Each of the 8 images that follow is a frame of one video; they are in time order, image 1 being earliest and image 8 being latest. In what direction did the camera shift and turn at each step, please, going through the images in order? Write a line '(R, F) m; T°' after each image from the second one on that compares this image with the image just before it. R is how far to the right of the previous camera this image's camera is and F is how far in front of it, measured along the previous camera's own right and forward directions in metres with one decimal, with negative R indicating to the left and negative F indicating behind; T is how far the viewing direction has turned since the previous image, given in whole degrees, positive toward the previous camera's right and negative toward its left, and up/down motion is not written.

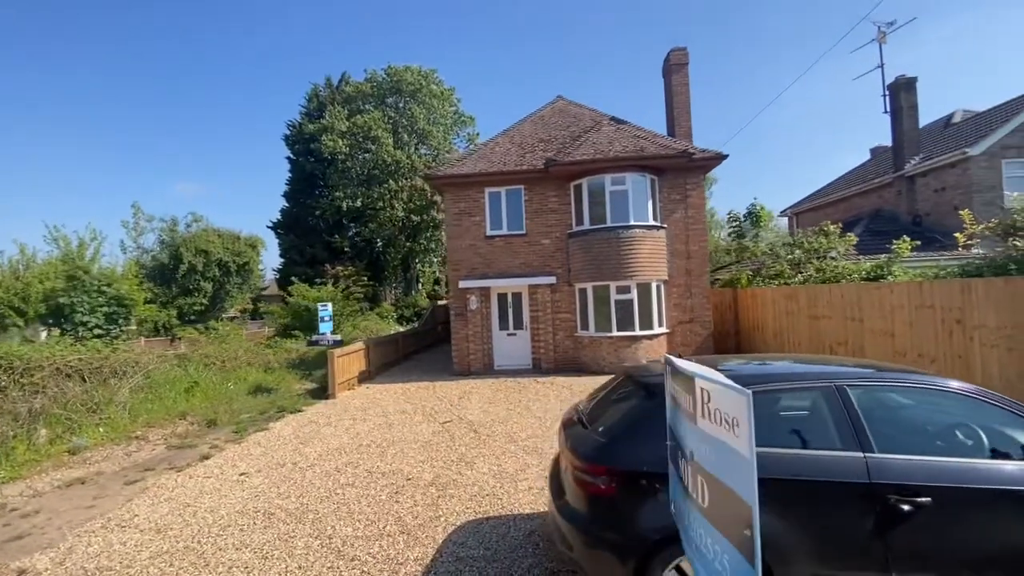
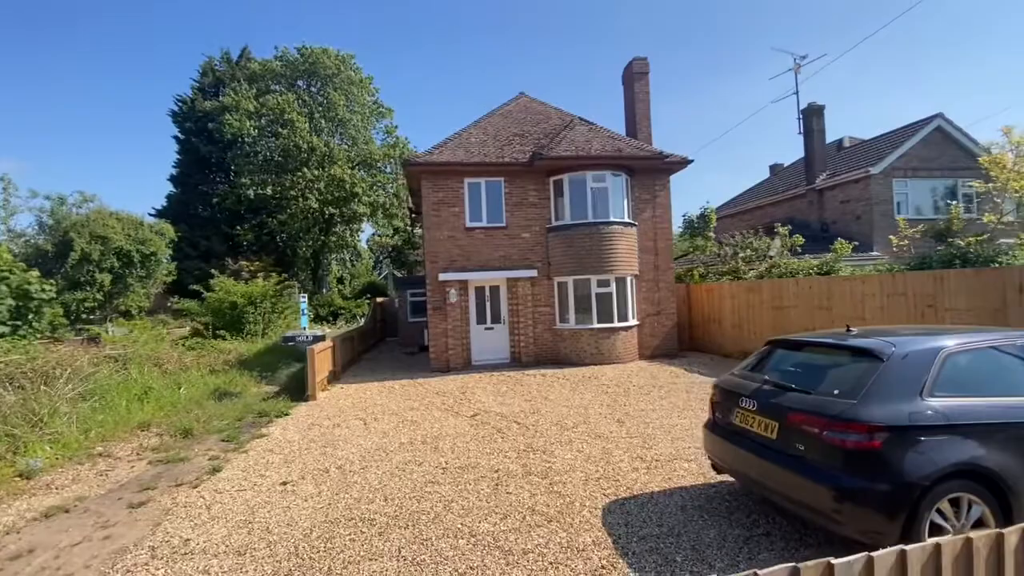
(-2.5, +0.4) m; +13°
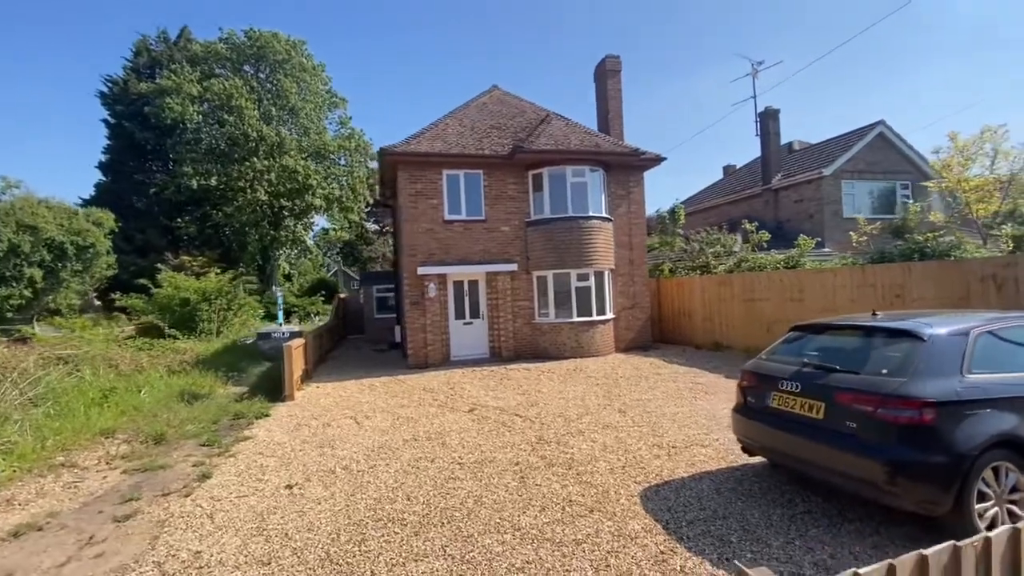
(-0.9, +0.2) m; +6°
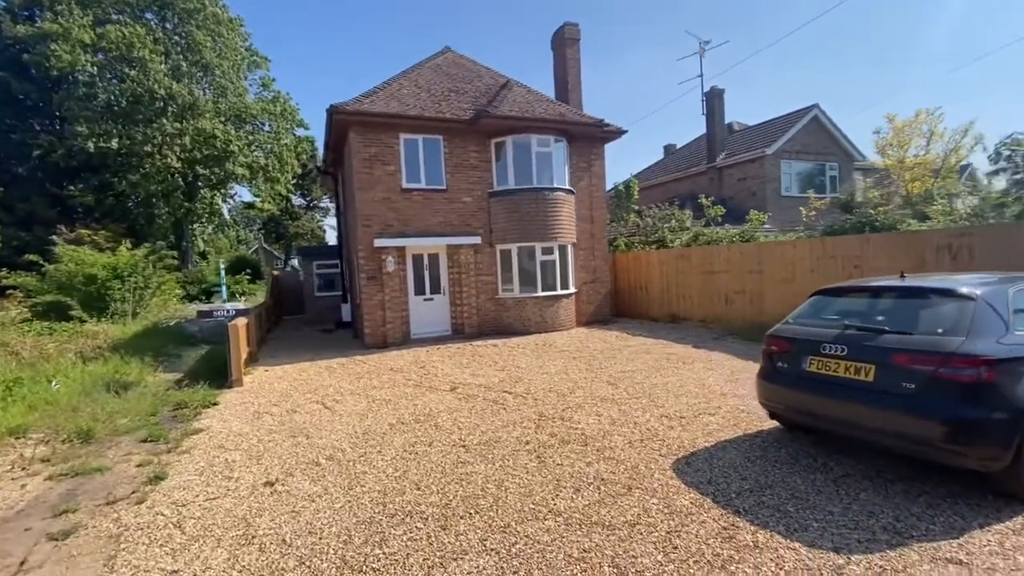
(-0.9, +0.6) m; +8°
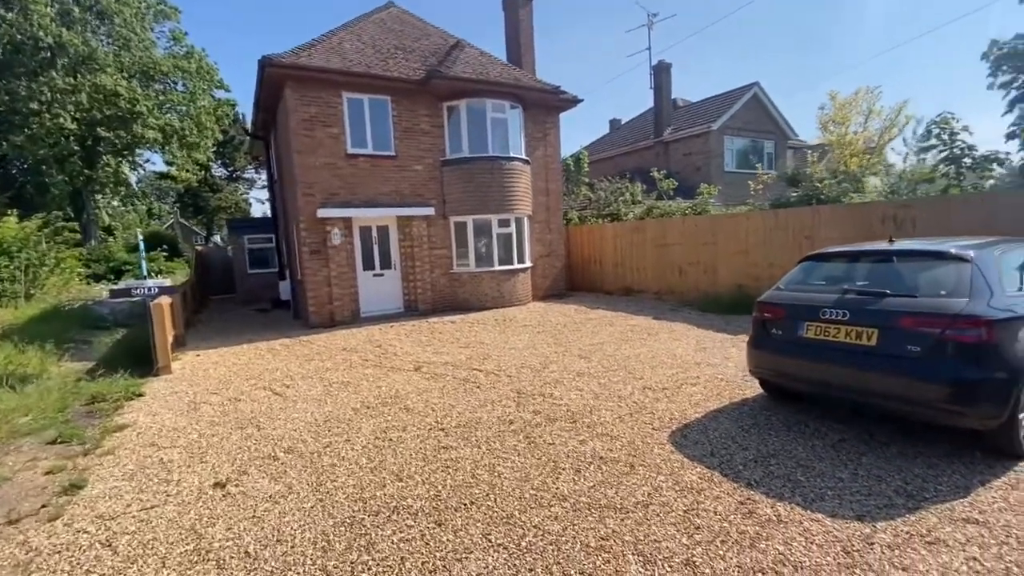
(-0.4, +0.5) m; +7°
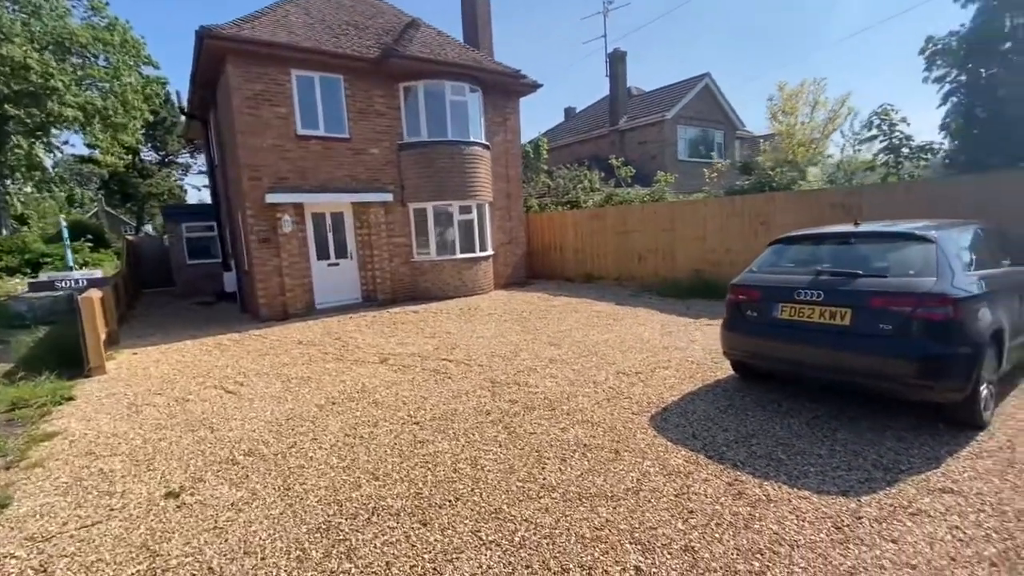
(-0.2, +0.2) m; +5°
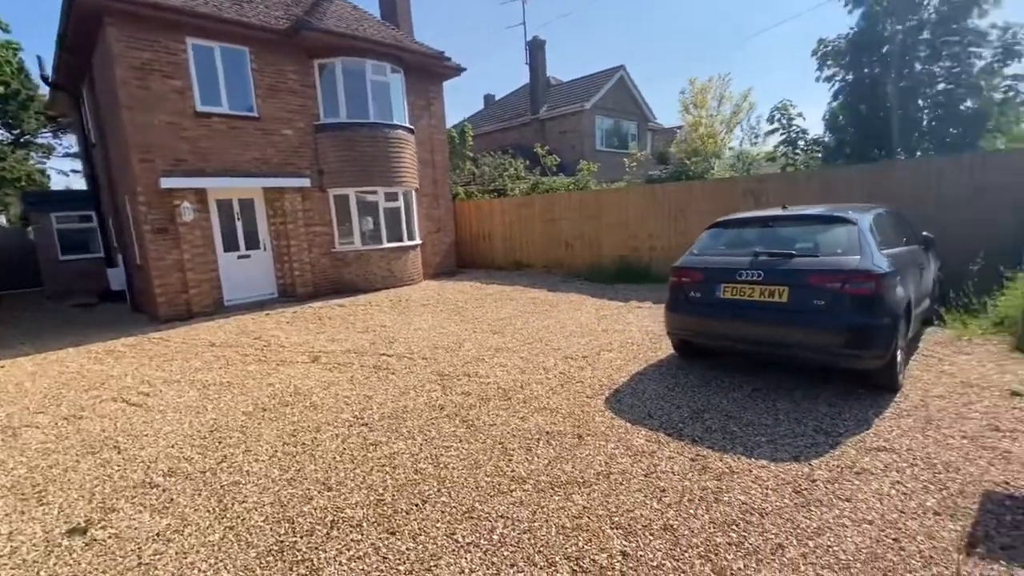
(-0.3, +0.2) m; +10°
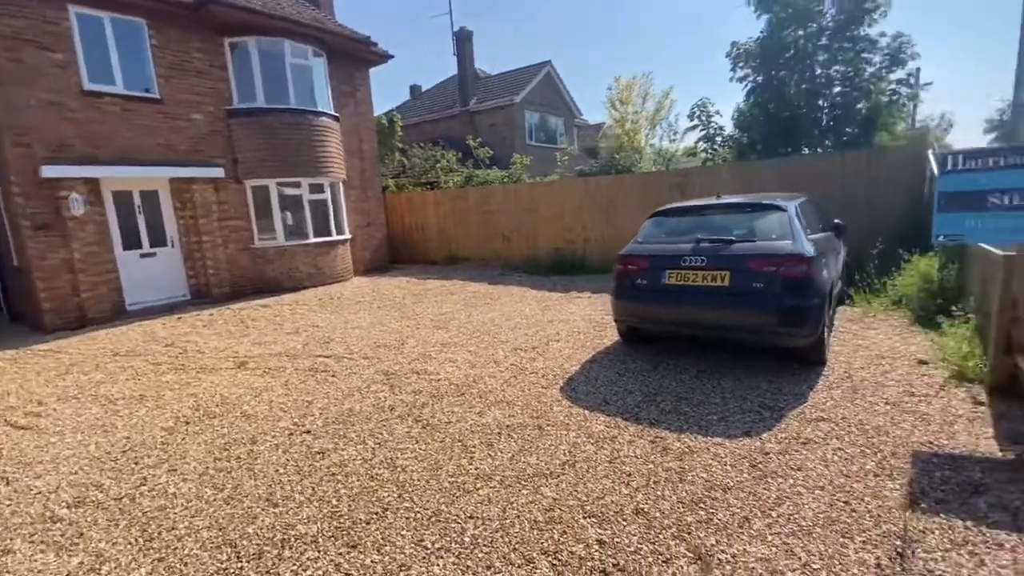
(-0.2, +0.1) m; +8°
